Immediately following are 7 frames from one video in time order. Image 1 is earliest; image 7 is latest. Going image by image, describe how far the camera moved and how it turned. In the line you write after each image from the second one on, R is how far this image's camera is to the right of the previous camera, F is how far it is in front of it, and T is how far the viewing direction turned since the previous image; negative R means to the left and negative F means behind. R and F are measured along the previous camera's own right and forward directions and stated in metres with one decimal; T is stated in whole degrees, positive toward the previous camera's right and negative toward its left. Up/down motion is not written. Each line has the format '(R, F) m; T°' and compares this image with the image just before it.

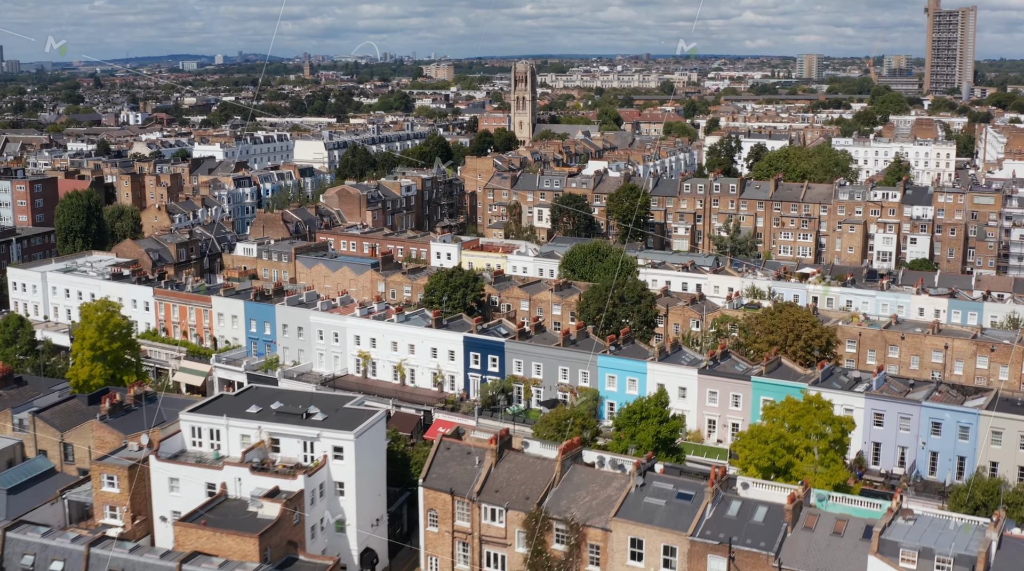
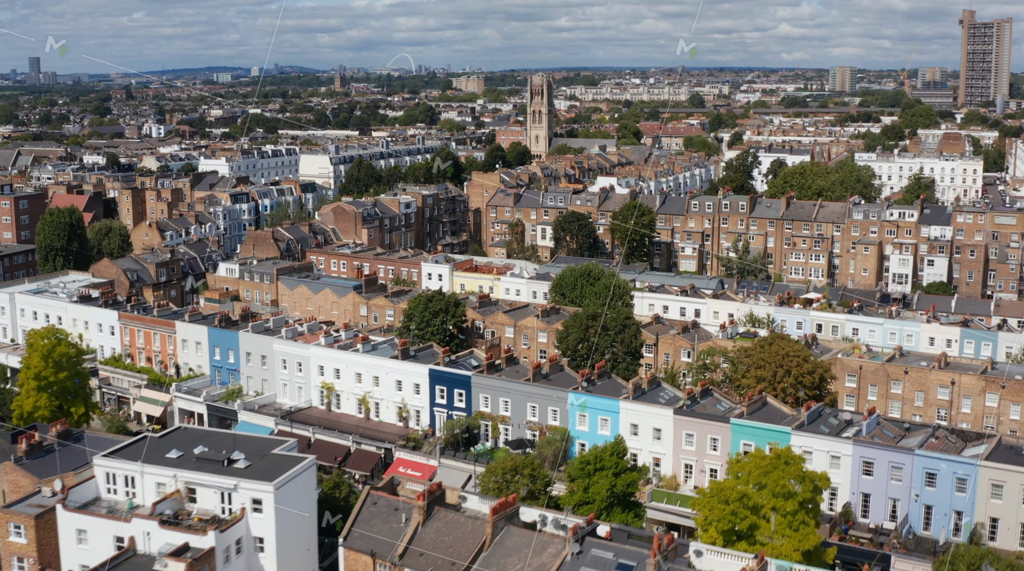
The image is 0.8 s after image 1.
(+1.5, +1.6) m; -2°
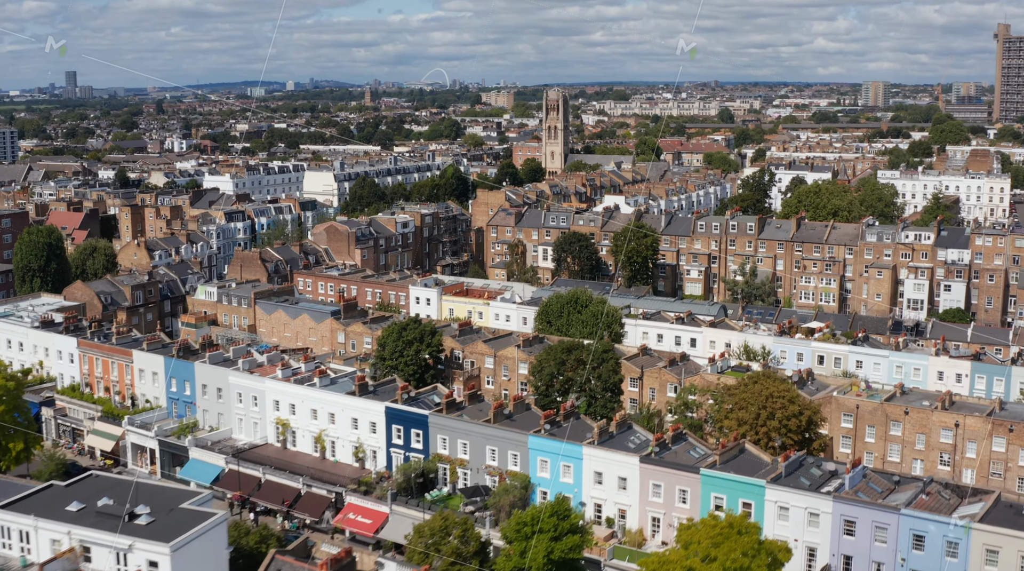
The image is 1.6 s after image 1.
(+1.6, +1.7) m; -2°
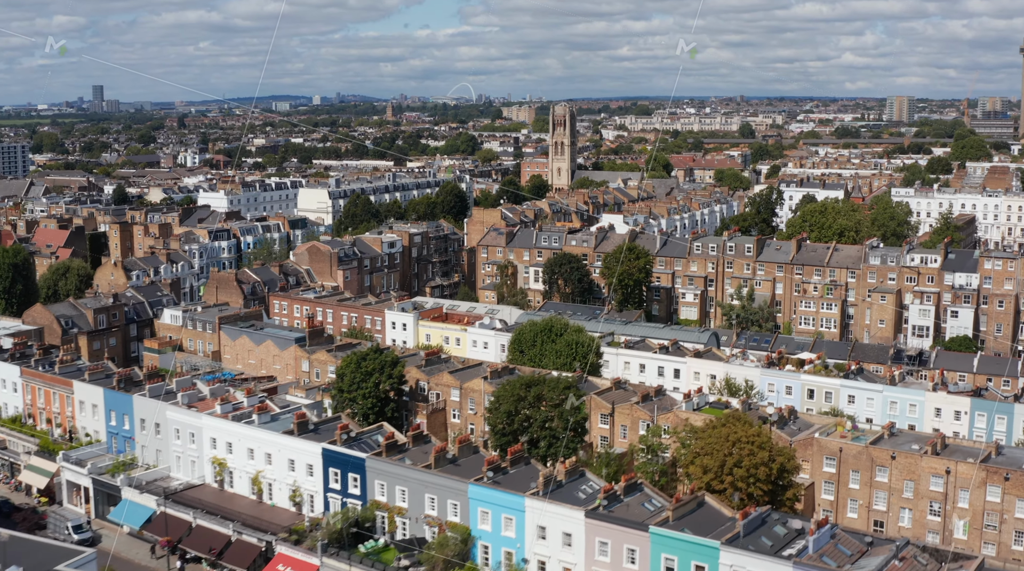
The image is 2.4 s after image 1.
(+1.6, +1.7) m; -1°
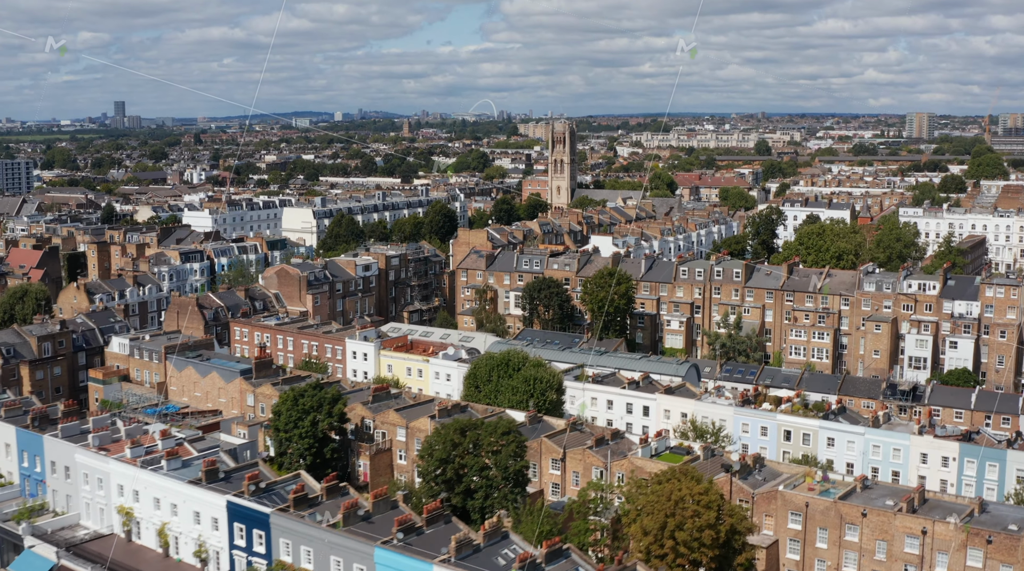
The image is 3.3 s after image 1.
(+1.8, +2.0) m; -1°
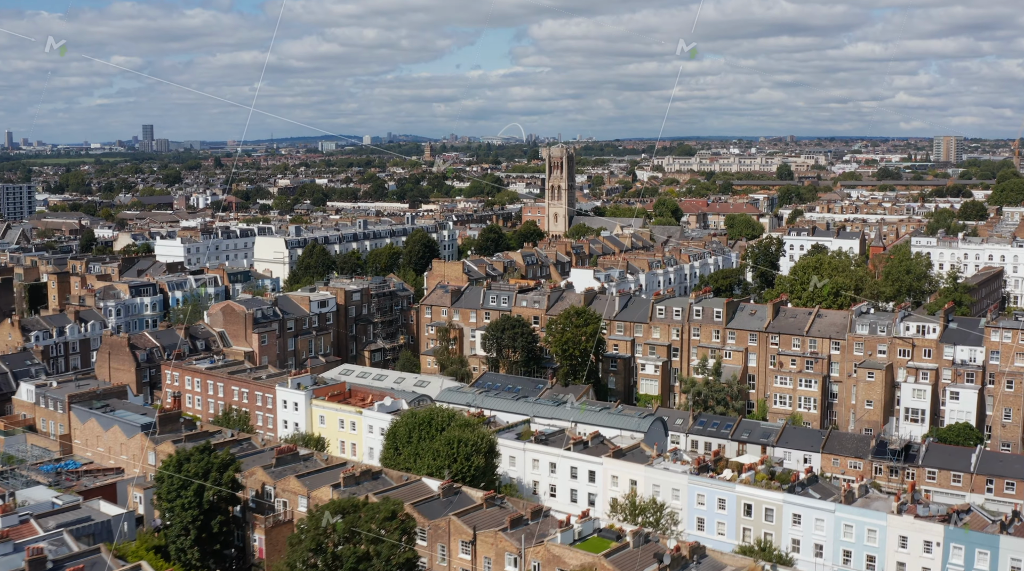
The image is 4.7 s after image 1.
(+2.5, +3.3) m; -2°
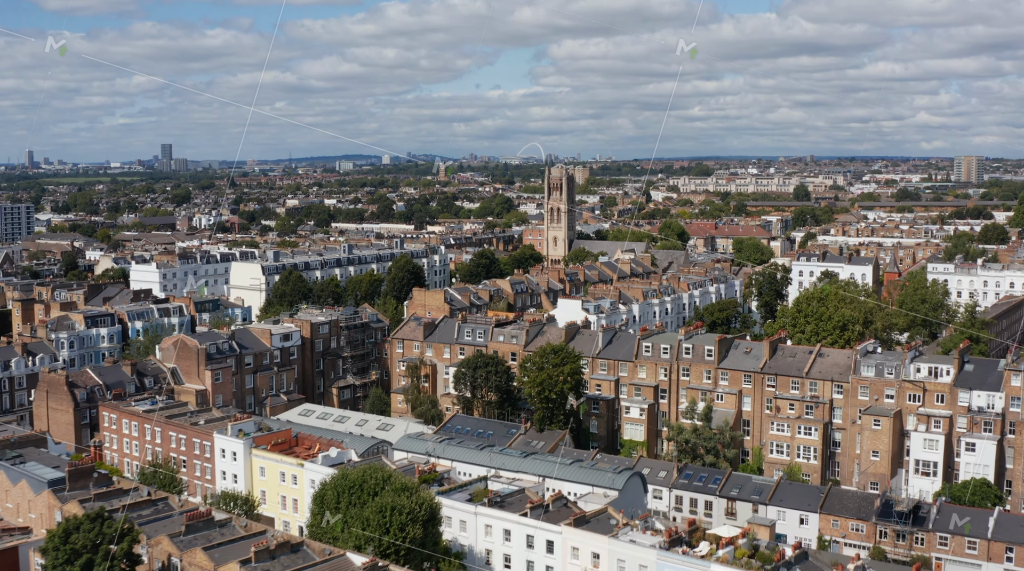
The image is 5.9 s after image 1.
(+1.6, +3.0) m; -1°
